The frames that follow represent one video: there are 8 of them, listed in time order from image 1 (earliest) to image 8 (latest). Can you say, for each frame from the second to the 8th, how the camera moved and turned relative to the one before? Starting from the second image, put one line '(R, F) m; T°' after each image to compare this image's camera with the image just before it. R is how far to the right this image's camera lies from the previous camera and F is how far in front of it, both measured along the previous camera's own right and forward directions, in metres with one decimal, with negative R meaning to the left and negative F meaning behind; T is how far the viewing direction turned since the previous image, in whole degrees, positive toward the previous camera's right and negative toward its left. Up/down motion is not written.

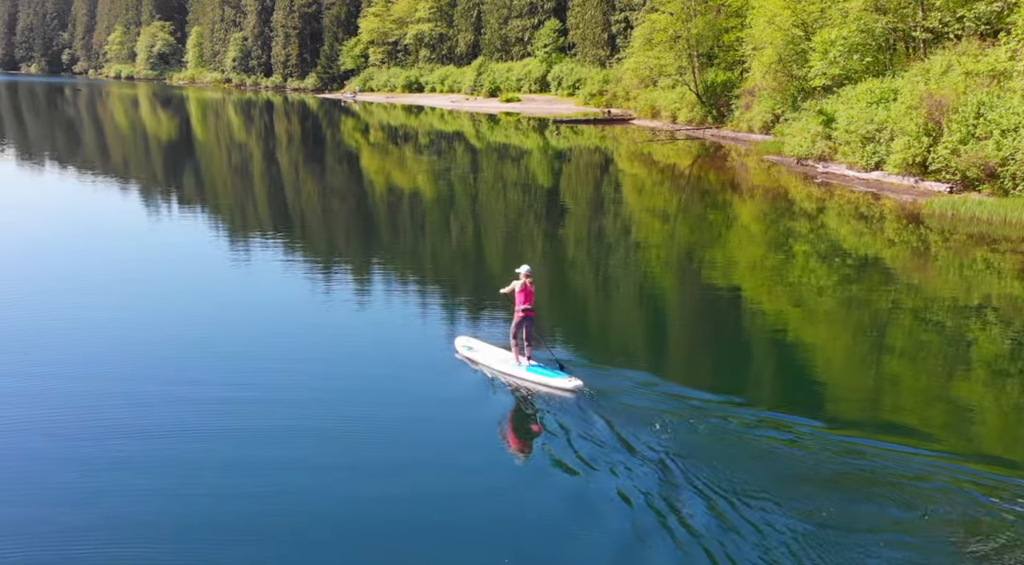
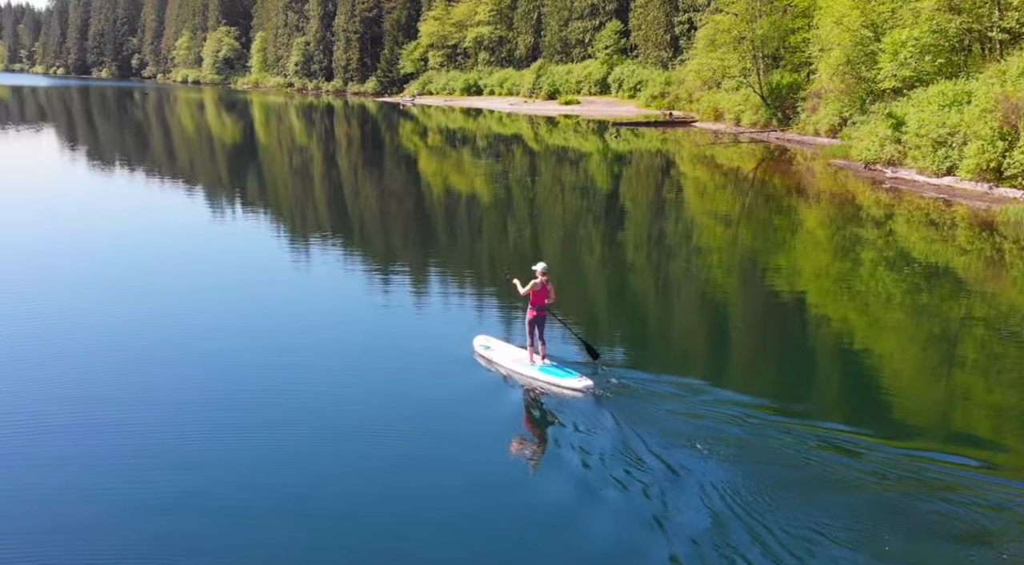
(+0.1, +0.3) m; -3°
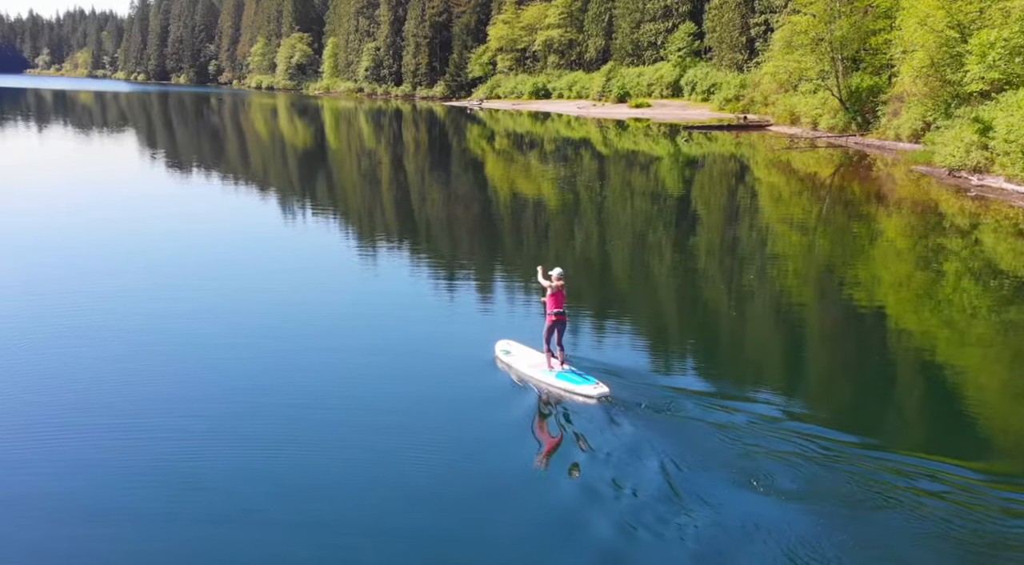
(+0.1, +0.4) m; -4°
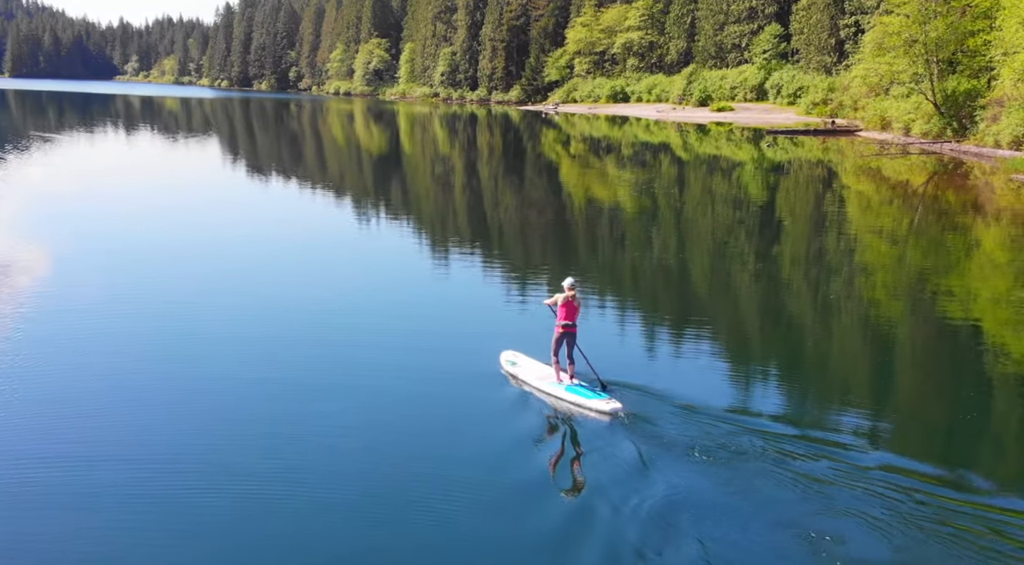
(+0.1, +0.7) m; -4°
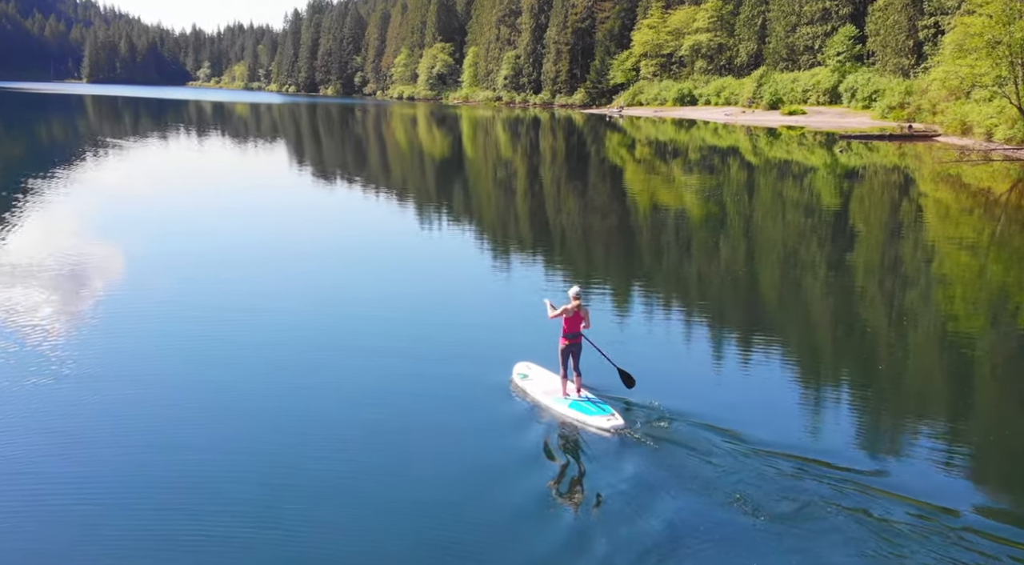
(+0.1, +0.5) m; -4°
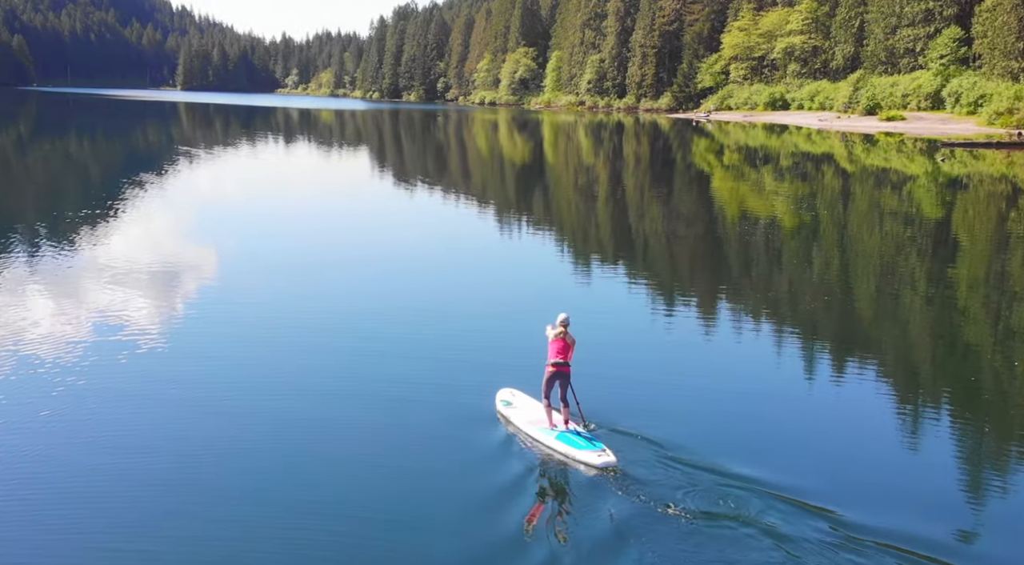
(0.0, +0.8) m; -5°
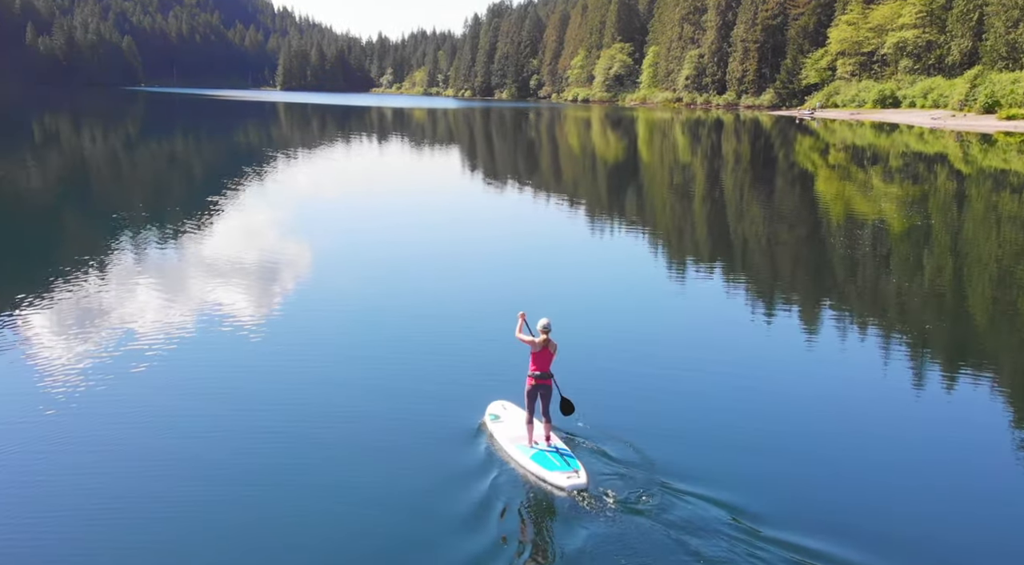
(-0.1, +0.7) m; -5°
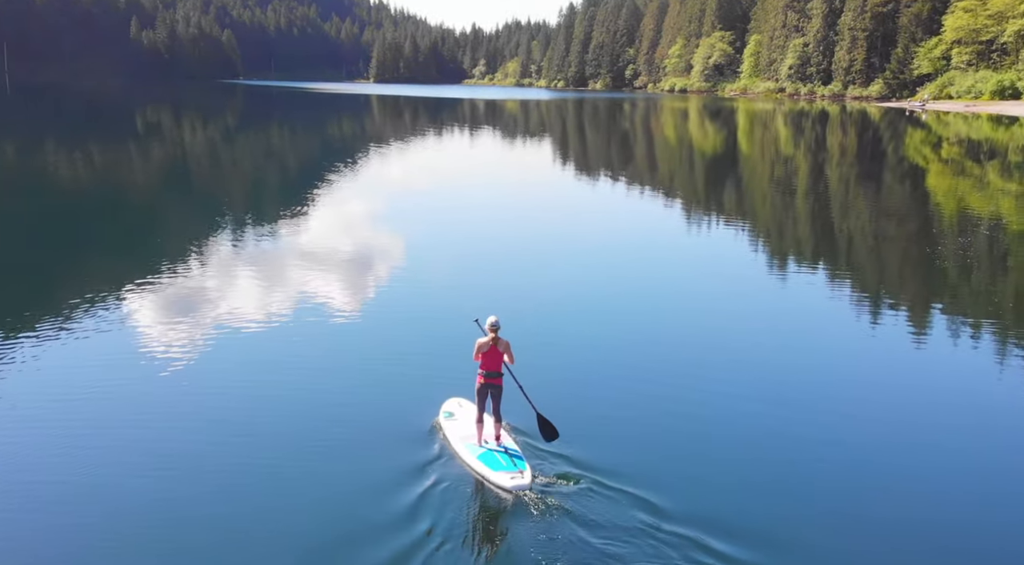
(-0.1, +0.5) m; -5°
